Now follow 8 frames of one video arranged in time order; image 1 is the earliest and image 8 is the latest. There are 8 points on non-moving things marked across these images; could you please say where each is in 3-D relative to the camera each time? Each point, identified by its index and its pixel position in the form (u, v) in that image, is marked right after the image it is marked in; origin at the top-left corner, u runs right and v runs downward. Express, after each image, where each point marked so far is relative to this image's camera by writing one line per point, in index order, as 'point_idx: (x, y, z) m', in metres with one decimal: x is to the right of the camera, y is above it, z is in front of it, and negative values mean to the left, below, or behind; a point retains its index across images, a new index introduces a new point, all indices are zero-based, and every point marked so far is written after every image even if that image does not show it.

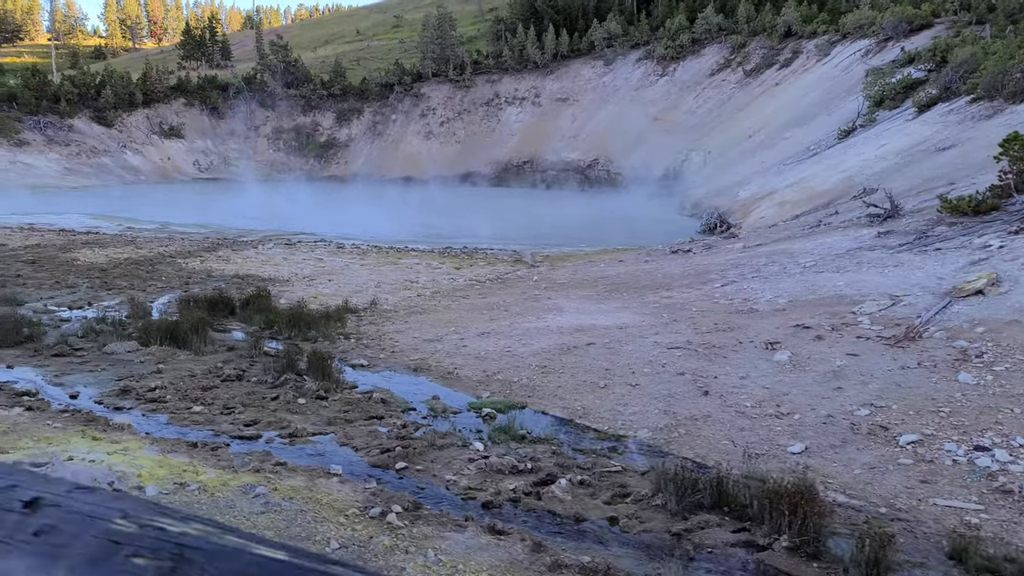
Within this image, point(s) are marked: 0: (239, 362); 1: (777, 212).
0: (-2.0, -0.6, +6.5) m
1: (+6.3, +1.8, +20.0) m
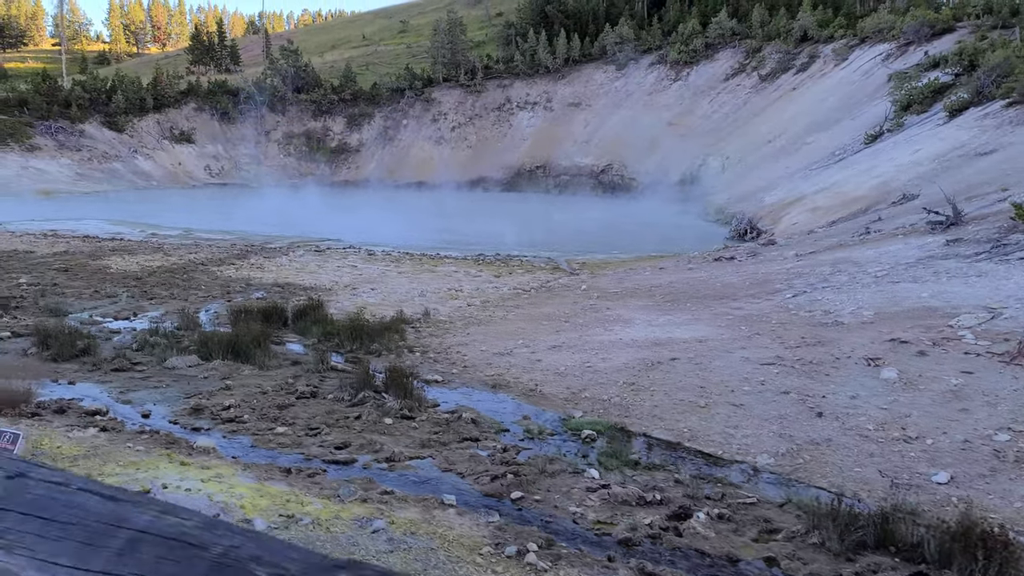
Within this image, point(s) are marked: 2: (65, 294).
0: (-1.5, -0.7, +6.2) m
1: (+6.9, +1.6, +19.7) m
2: (-5.6, -0.1, +10.5) m
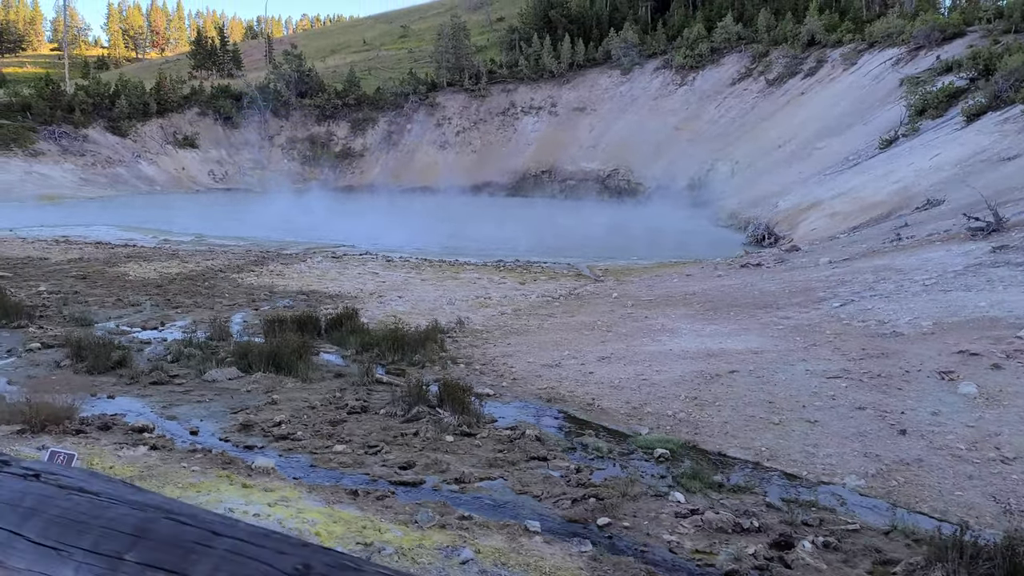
0: (-1.1, -0.7, +6.0) m
1: (+7.3, +1.5, +19.5) m
2: (-5.2, -0.2, +10.3) m
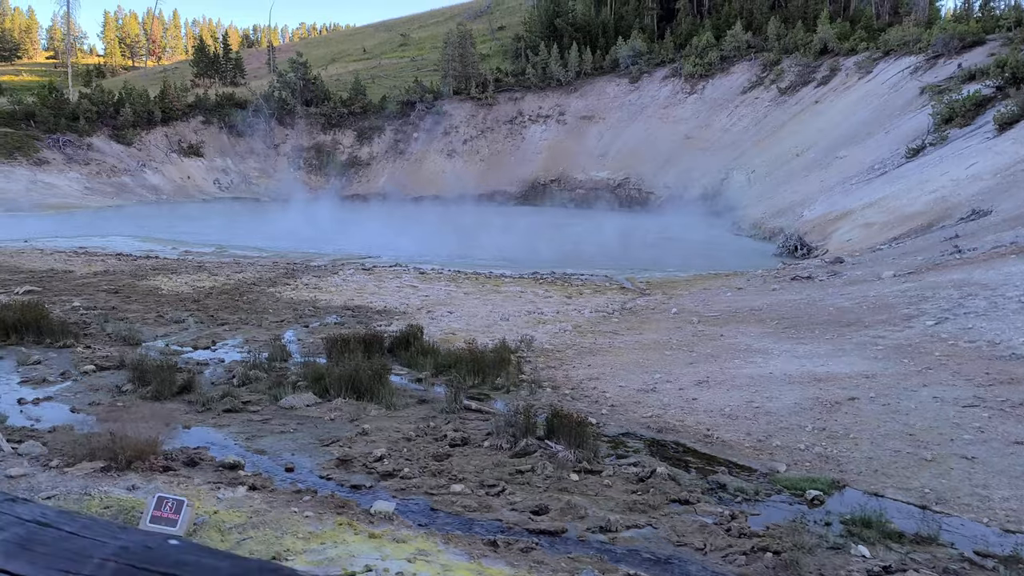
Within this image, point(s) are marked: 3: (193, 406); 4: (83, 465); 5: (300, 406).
0: (-0.4, -0.9, +5.6) m
1: (+8.0, +1.2, +19.1) m
2: (-4.5, -0.4, +9.9) m
3: (-2.3, -0.8, +6.0) m
4: (-2.3, -1.0, +4.6) m
5: (-1.5, -0.8, +6.0) m
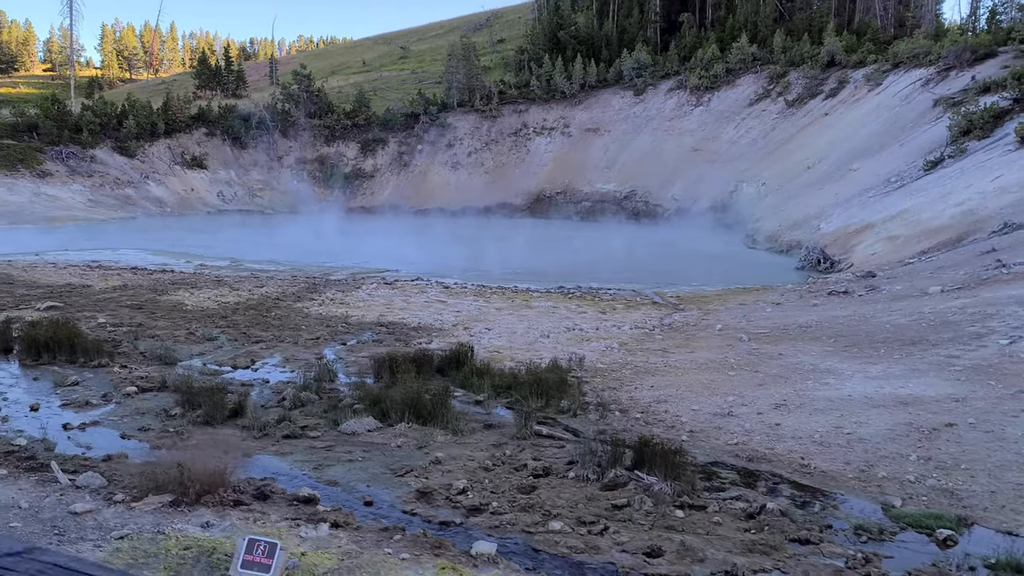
0: (+0.1, -1.0, +5.3) m
1: (+8.5, +0.9, +18.9) m
2: (-4.0, -0.6, +9.6) m
3: (-1.8, -1.0, +5.7) m
4: (-1.8, -1.1, +4.3) m
5: (-1.0, -1.0, +5.7) m
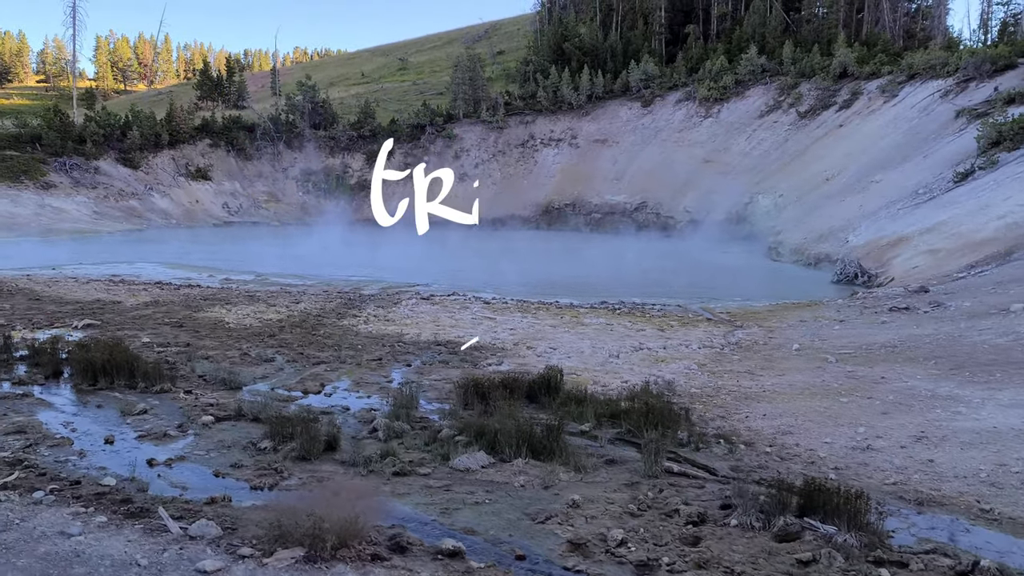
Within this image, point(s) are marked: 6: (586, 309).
0: (+0.9, -1.2, +4.8) m
1: (+9.2, +0.6, +18.5) m
2: (-3.3, -0.8, +9.1) m
3: (-1.0, -1.1, +5.2) m
4: (-1.0, -1.2, +3.8) m
5: (-0.2, -1.1, +5.2) m
6: (+1.2, -0.4, +14.0) m
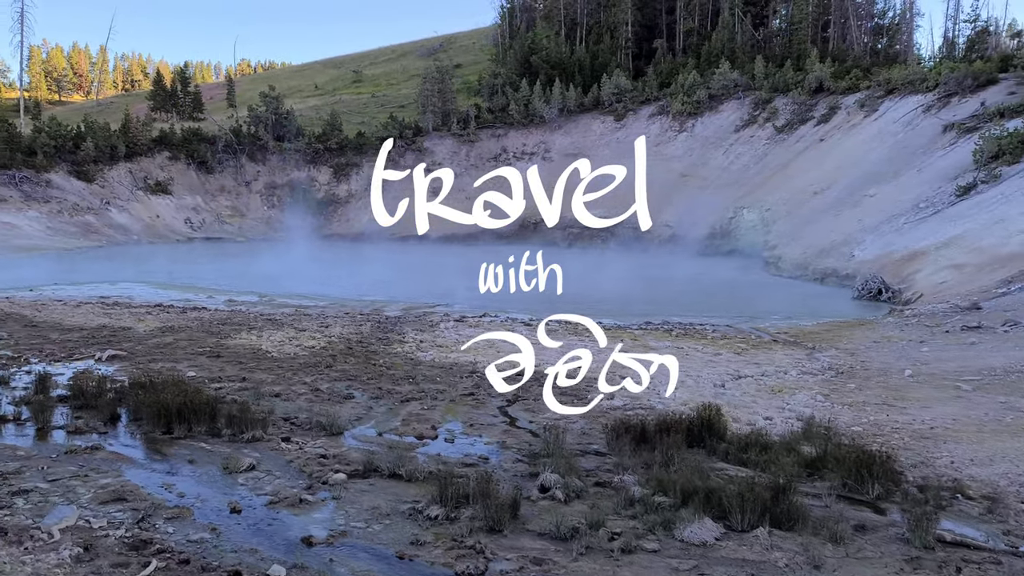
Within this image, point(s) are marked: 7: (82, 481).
0: (+2.2, -1.3, +4.0) m
1: (+9.7, +0.2, +18.1) m
2: (-2.2, -1.0, +8.1) m
3: (+0.3, -1.3, +4.3) m
4: (+0.3, -1.4, +2.9) m
5: (+1.0, -1.3, +4.3) m
6: (+2.0, -0.7, +13.3) m
7: (-2.8, -1.2, +5.4) m
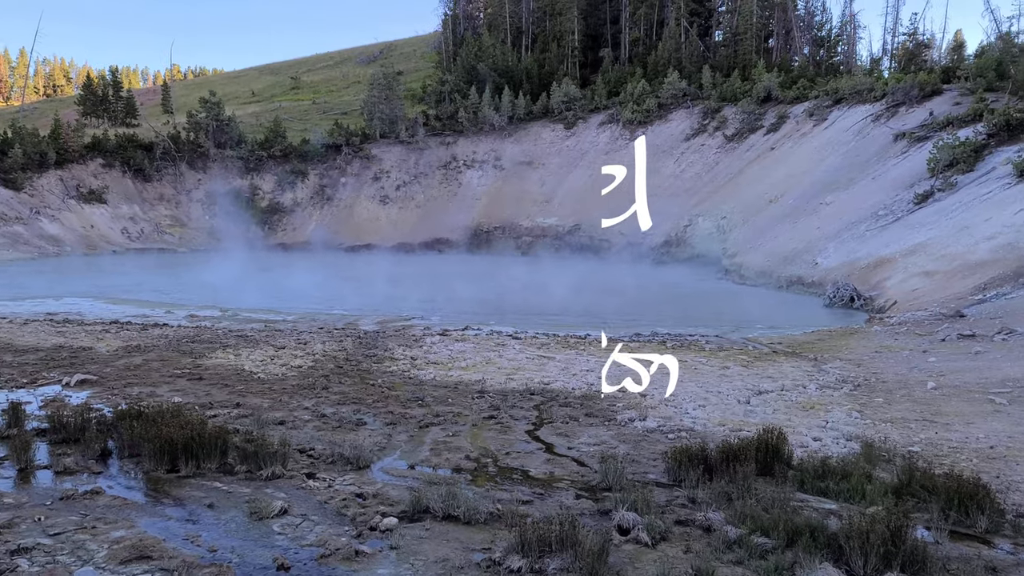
0: (+2.7, -1.4, +3.6) m
1: (+9.2, +0.1, +18.3) m
2: (-2.0, -1.2, +7.4) m
3: (+0.8, -1.4, +3.8) m
4: (+0.9, -1.5, +2.4) m
5: (+1.5, -1.4, +3.9) m
6: (+1.8, -0.8, +12.9) m
7: (-2.3, -1.4, +4.7) m
